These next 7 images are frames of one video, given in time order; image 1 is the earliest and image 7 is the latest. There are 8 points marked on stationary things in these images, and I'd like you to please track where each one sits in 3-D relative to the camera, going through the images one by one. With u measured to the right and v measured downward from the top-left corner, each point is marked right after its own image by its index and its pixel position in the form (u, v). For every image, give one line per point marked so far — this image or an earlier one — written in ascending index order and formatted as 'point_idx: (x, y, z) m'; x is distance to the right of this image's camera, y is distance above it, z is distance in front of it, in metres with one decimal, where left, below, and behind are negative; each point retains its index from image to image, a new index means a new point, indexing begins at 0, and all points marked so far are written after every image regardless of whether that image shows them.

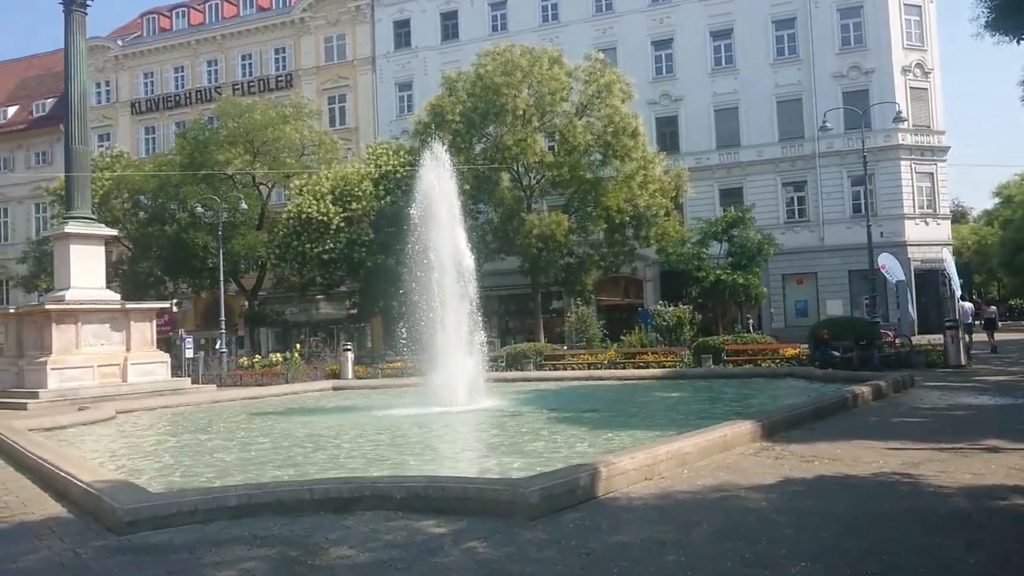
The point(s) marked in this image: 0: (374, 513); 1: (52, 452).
0: (-1.0, -1.7, +6.4) m
1: (-5.0, -1.8, +9.3) m
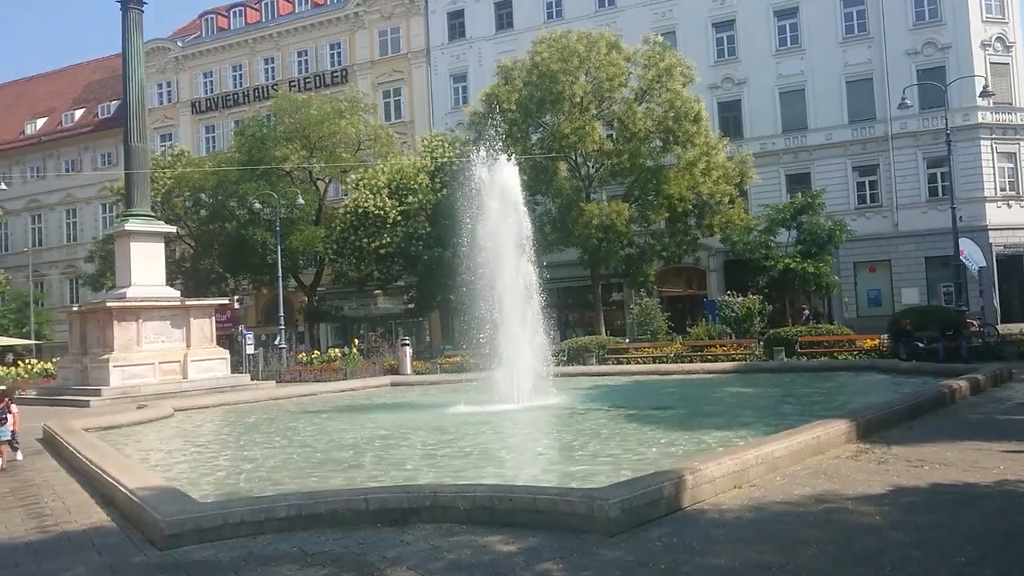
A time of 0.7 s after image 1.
0: (-0.5, -1.6, +5.8) m
1: (-4.3, -1.8, +9.0) m
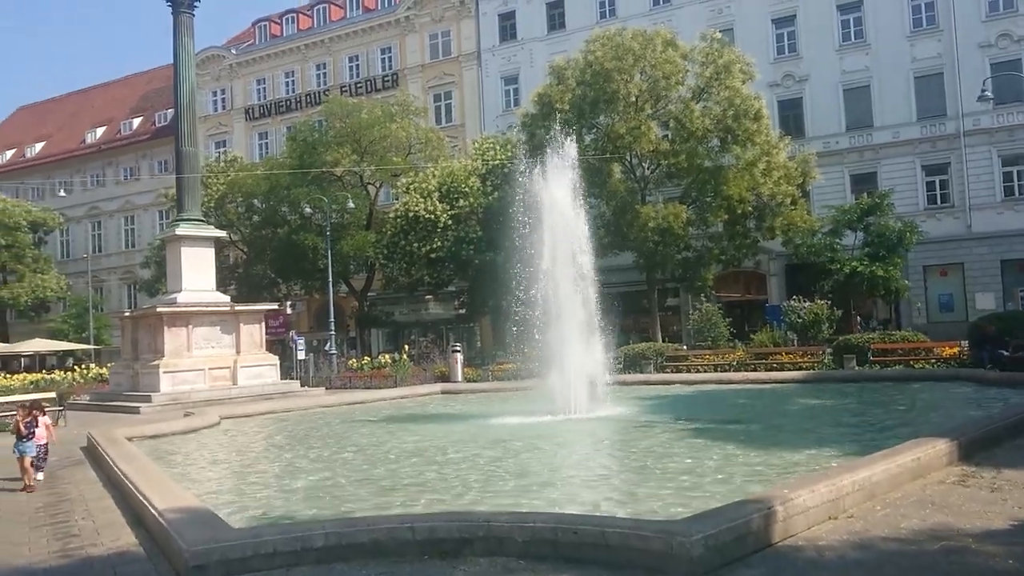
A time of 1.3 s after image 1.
0: (-0.1, -1.6, +5.1) m
1: (-3.7, -1.8, +8.6) m
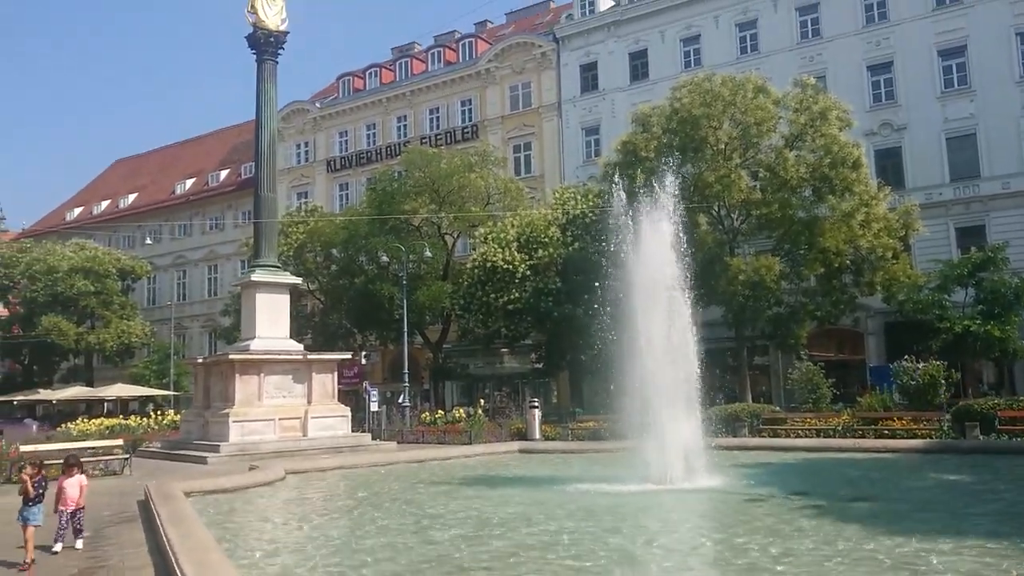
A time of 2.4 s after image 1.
0: (+0.4, -1.8, +3.9) m
1: (-2.9, -2.2, +7.6) m
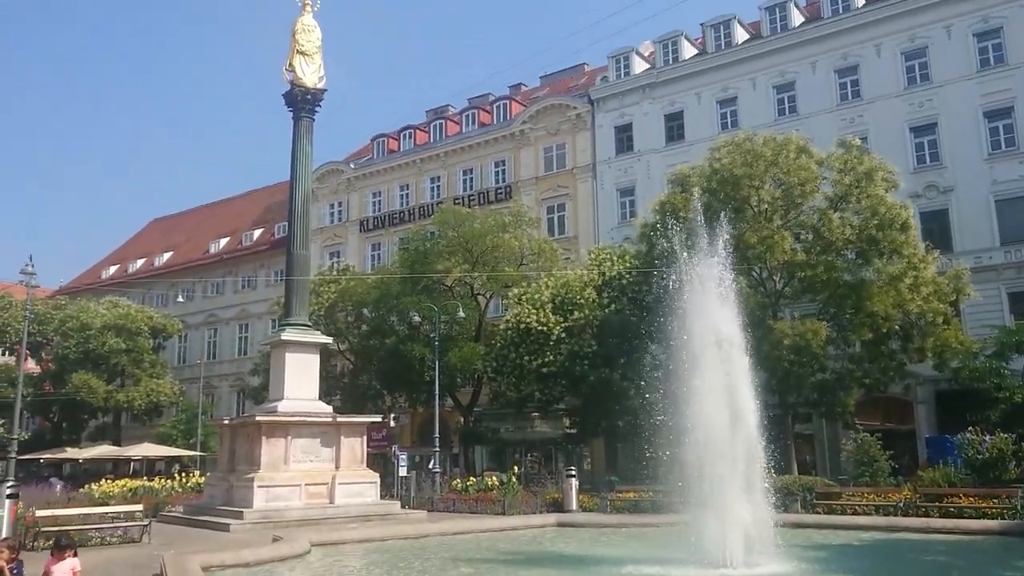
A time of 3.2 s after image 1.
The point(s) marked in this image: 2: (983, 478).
0: (+0.7, -2.1, +3.0) m
1: (-2.5, -2.6, +6.8) m
2: (+9.8, -4.0, +17.8) m
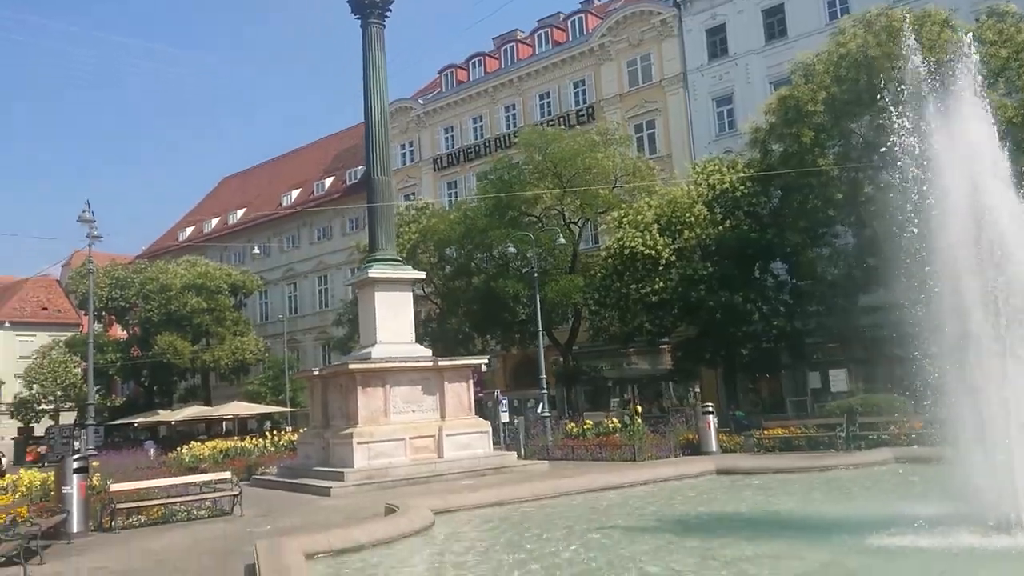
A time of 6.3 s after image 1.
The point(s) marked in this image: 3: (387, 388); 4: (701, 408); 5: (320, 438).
0: (+1.8, -1.4, +0.3) m
1: (-1.0, -1.9, +4.3) m
2: (+12.2, -1.7, +14.3) m
3: (-2.5, -2.0, +16.9) m
4: (+4.1, -2.6, +18.6) m
5: (-4.0, -3.1, +17.8) m
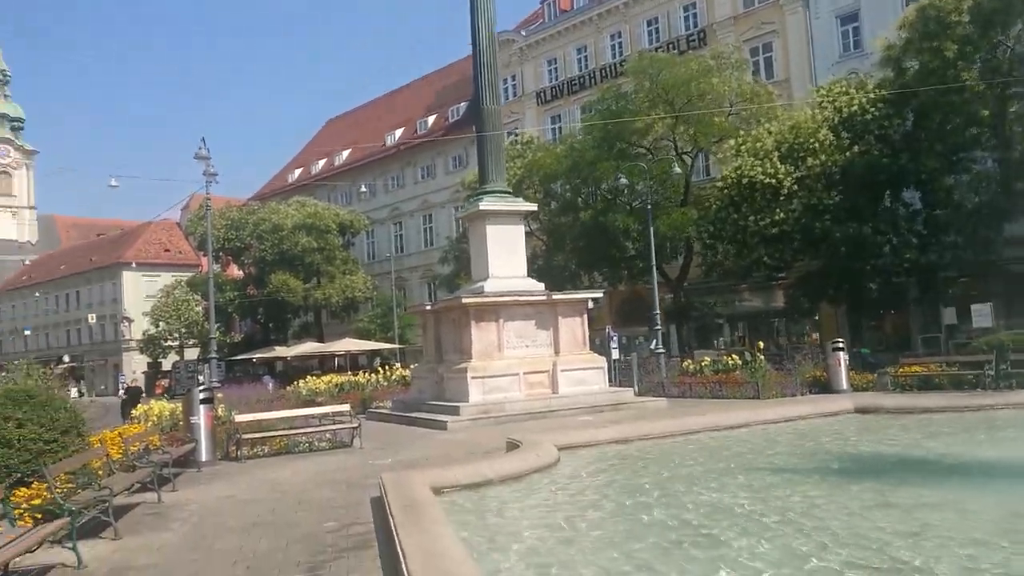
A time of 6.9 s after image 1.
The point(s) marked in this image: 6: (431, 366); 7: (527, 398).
0: (+2.1, -1.3, -0.5) m
1: (-0.2, -1.5, +3.9) m
2: (+14.1, -0.5, +12.3) m
3: (-0.2, -0.7, +16.5) m
4: (+6.5, -1.2, +17.5) m
5: (-1.6, -1.7, +17.7) m
6: (-1.7, -1.6, +17.9) m
7: (+0.3, -2.1, +16.4) m
